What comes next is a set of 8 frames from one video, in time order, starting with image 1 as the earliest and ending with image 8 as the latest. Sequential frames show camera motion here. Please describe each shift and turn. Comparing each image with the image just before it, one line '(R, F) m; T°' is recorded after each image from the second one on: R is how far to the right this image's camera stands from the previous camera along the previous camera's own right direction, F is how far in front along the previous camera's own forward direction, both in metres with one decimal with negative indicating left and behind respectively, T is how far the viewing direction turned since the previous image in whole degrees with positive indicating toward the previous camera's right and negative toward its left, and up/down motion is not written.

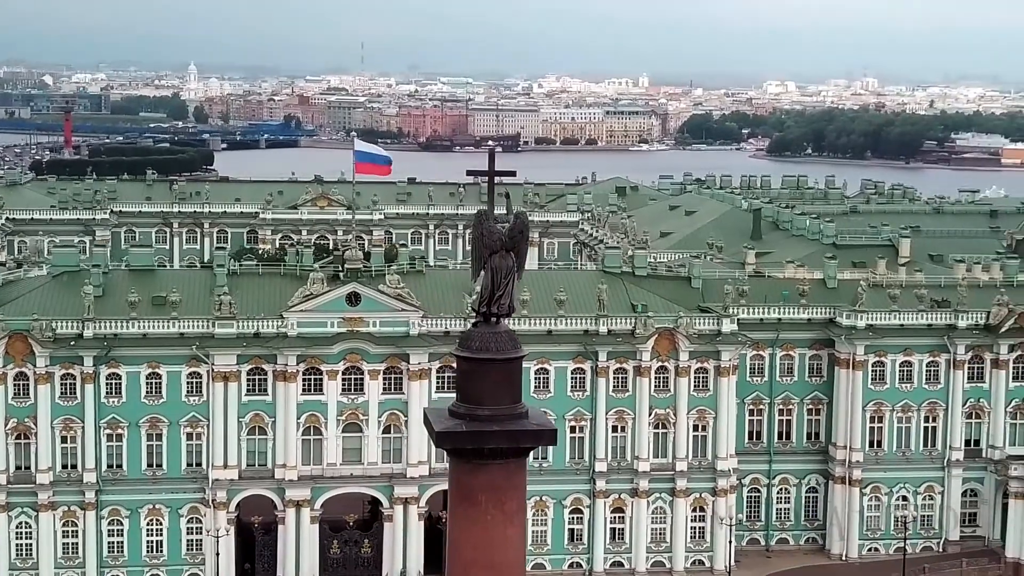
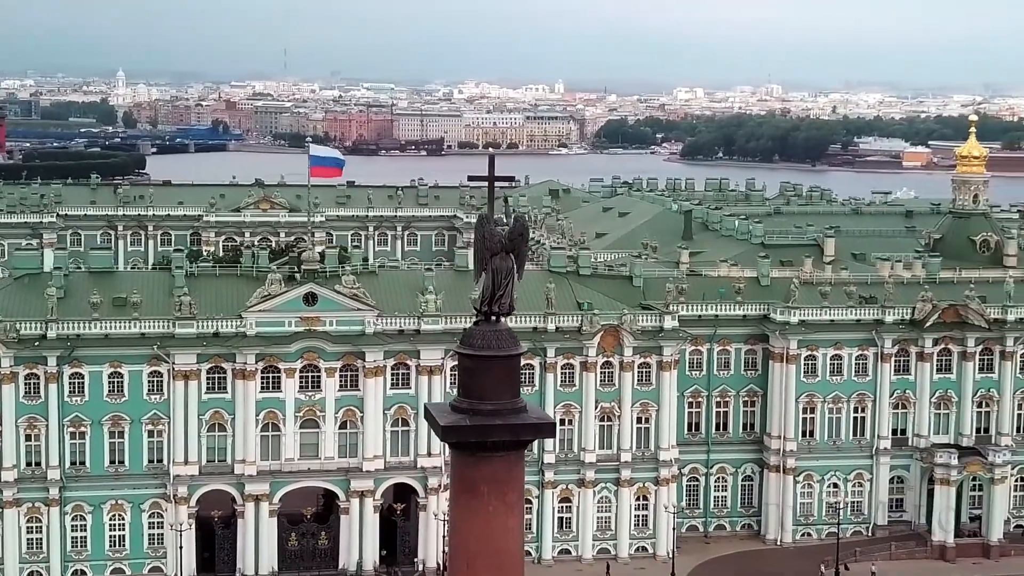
(-1.9, -1.8) m; +4°
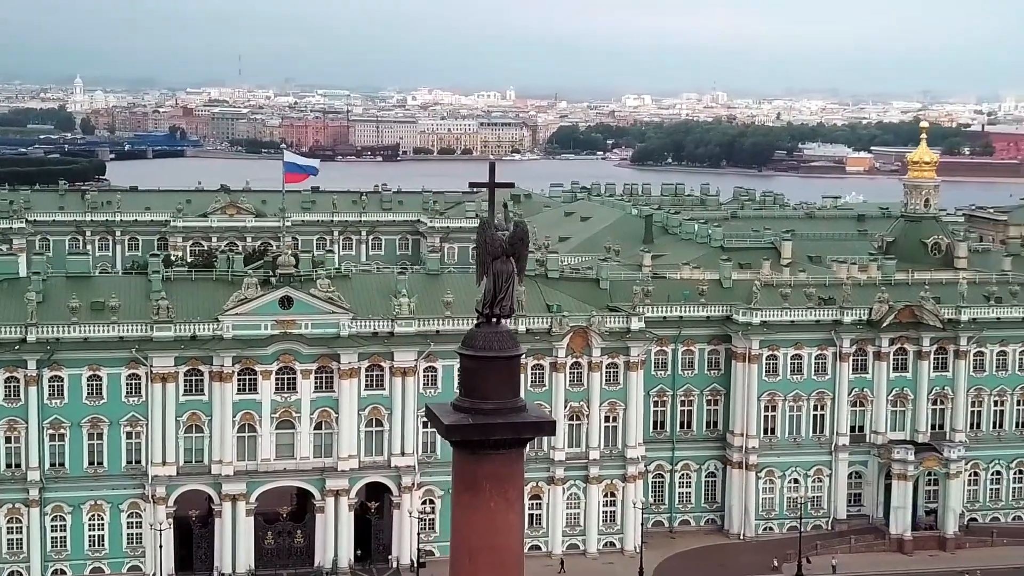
(-1.2, -1.2) m; +2°
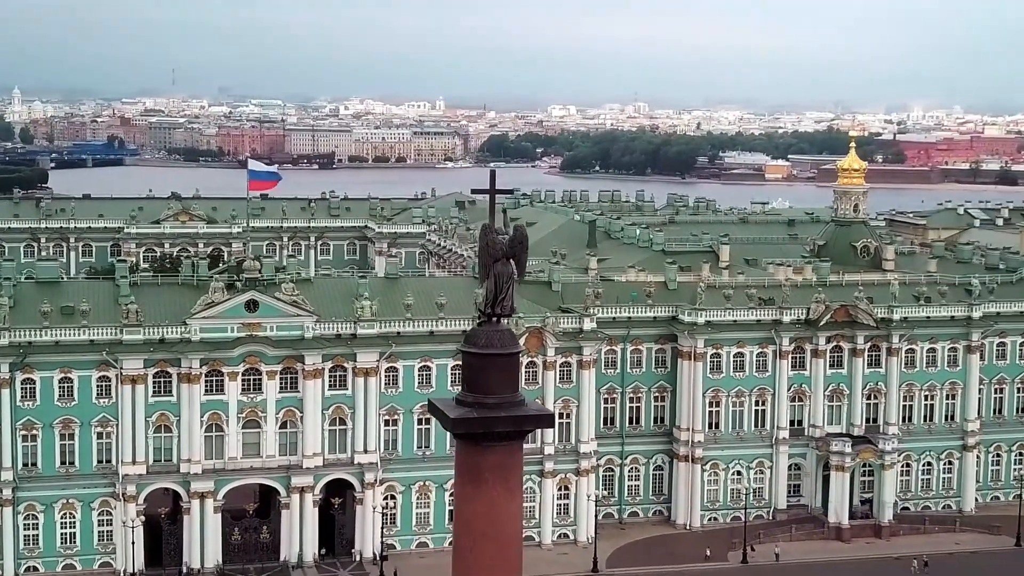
(-1.9, -2.0) m; +4°
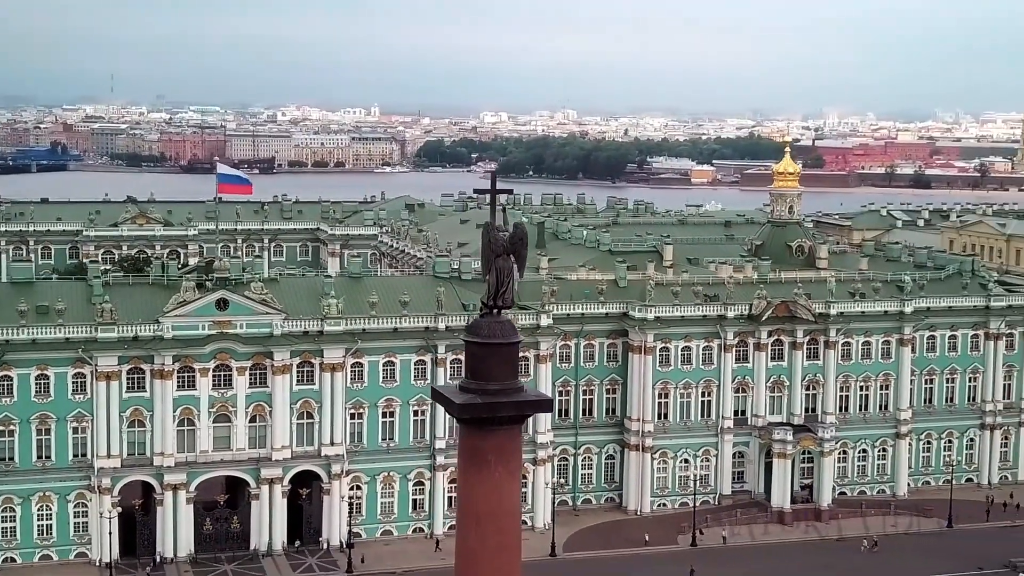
(-2.0, -2.3) m; +3°
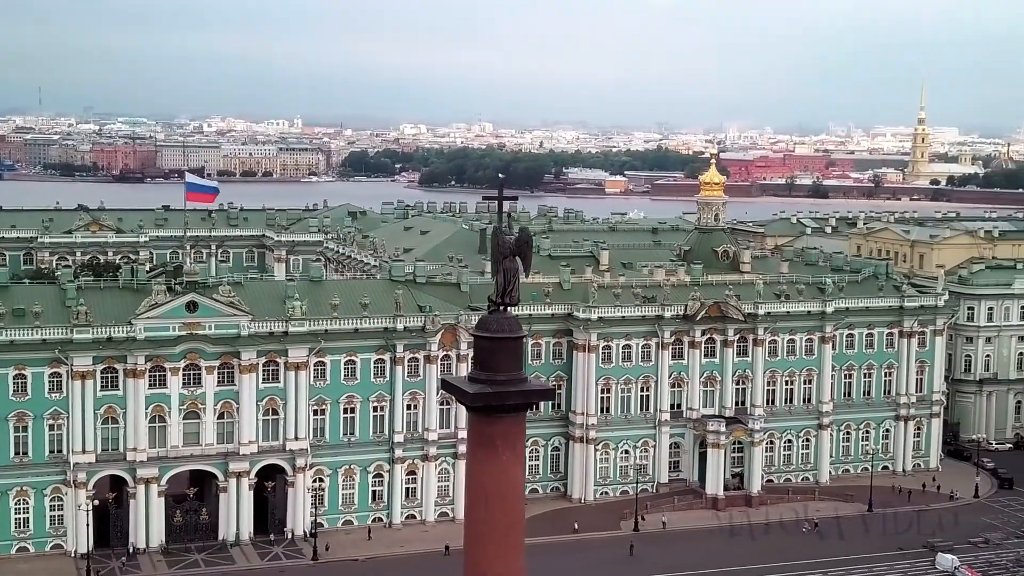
(-2.9, -3.2) m; +5°
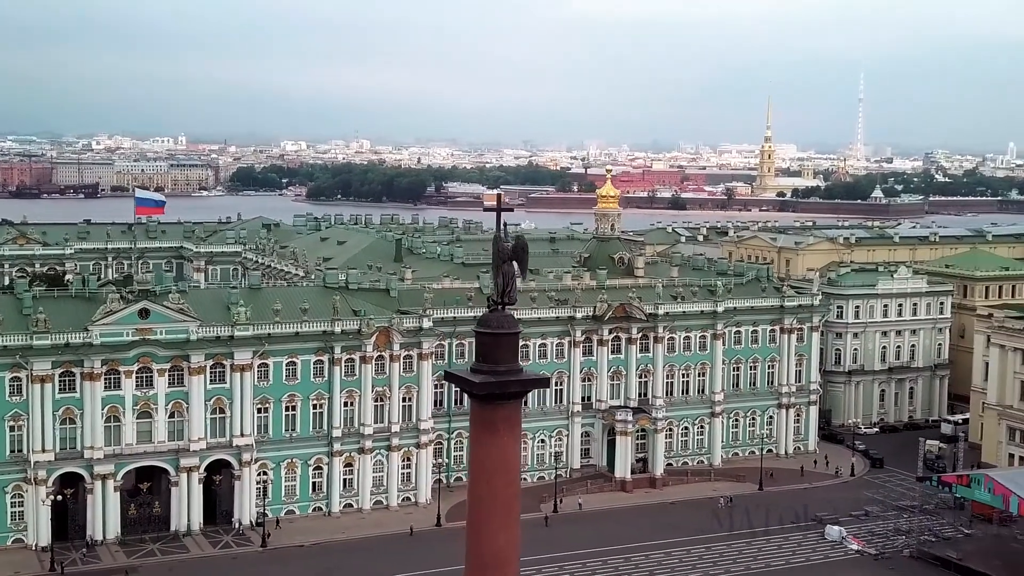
(-4.9, -4.8) m; +7°
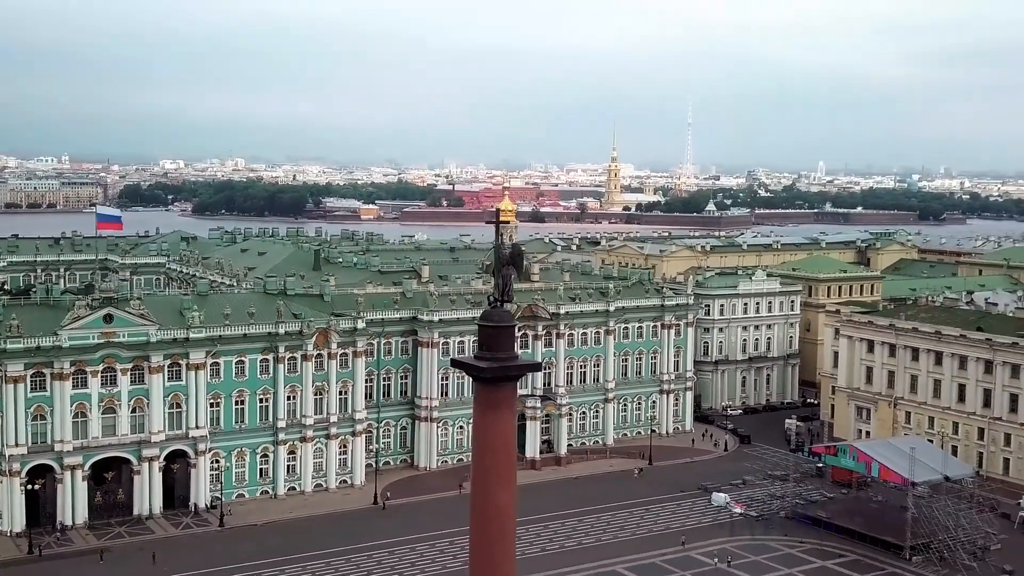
(-6.7, -7.1) m; +8°
